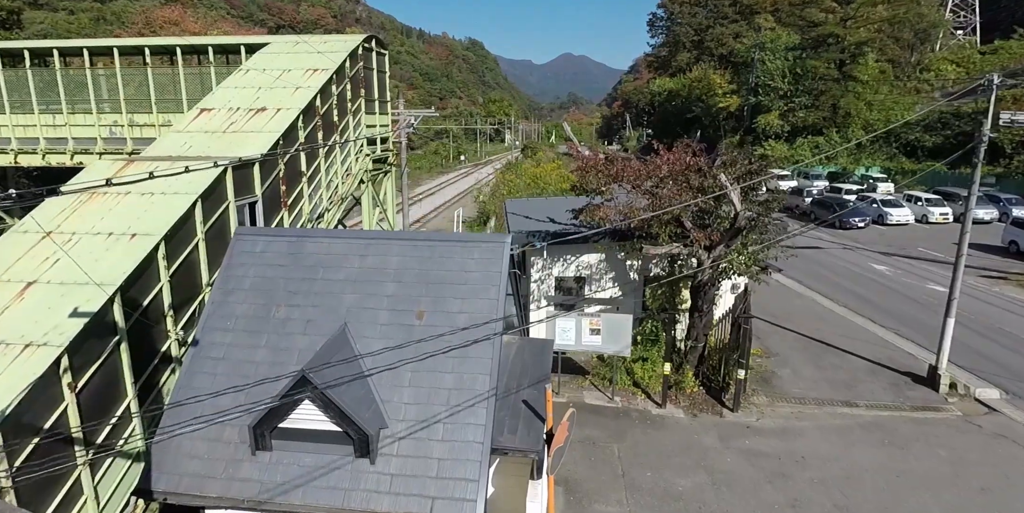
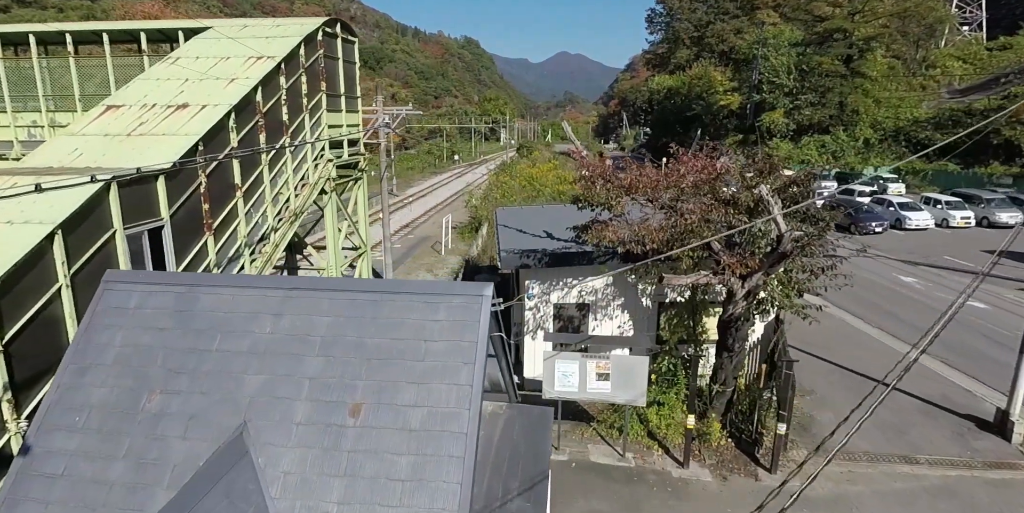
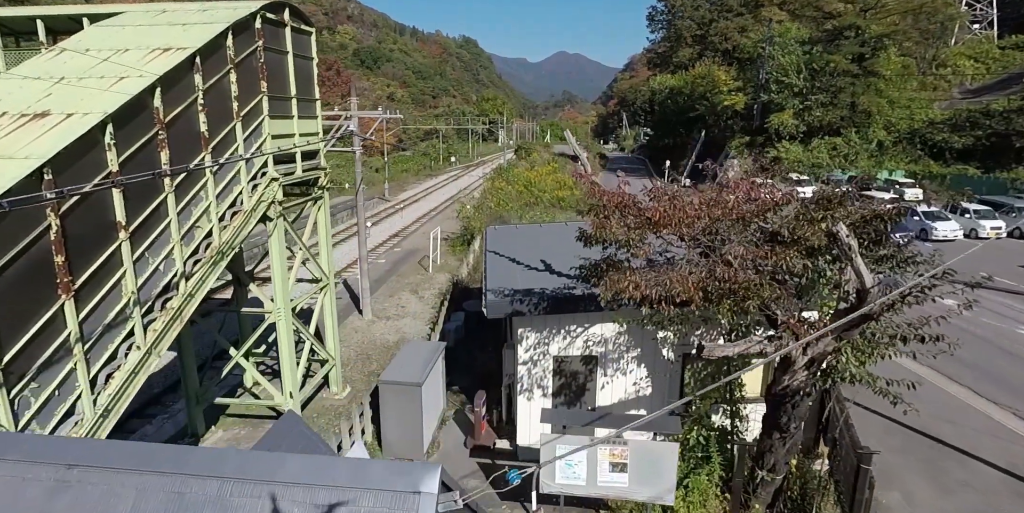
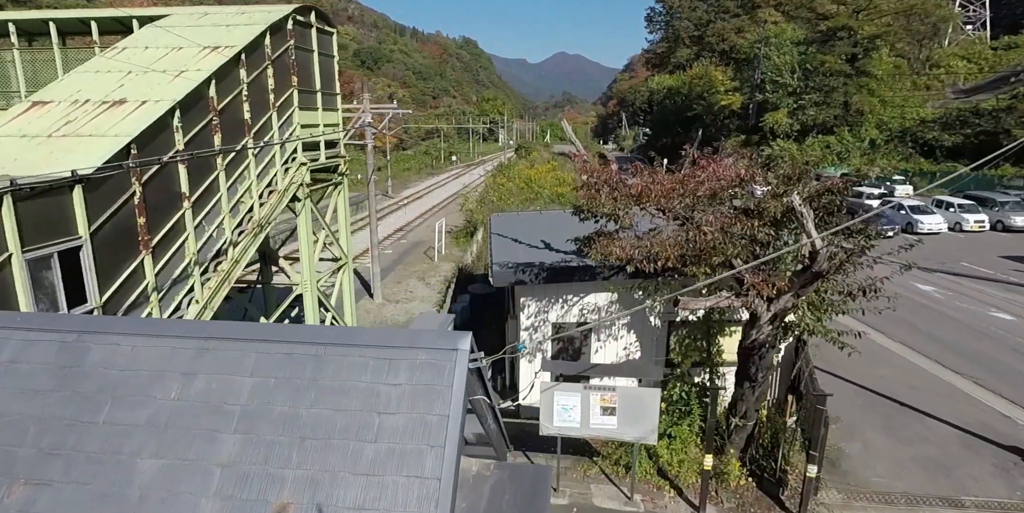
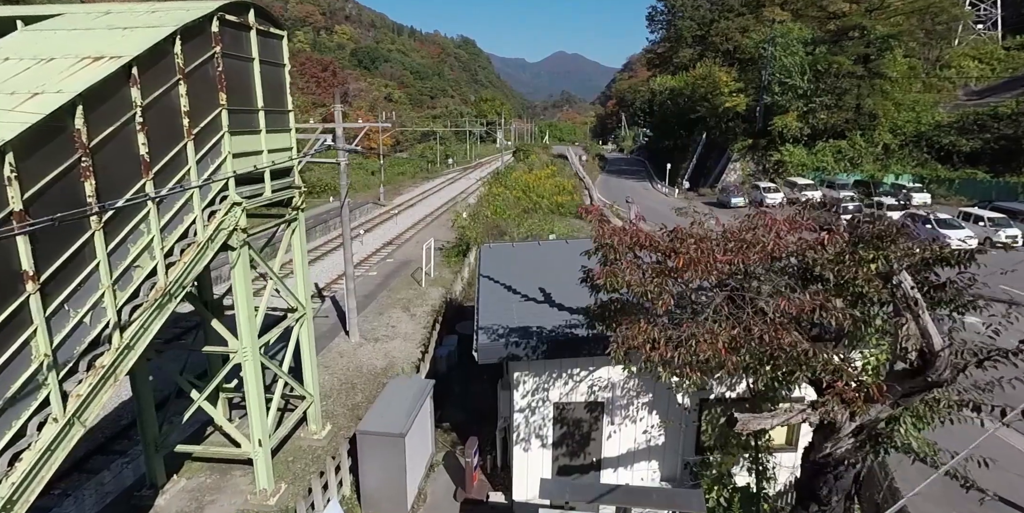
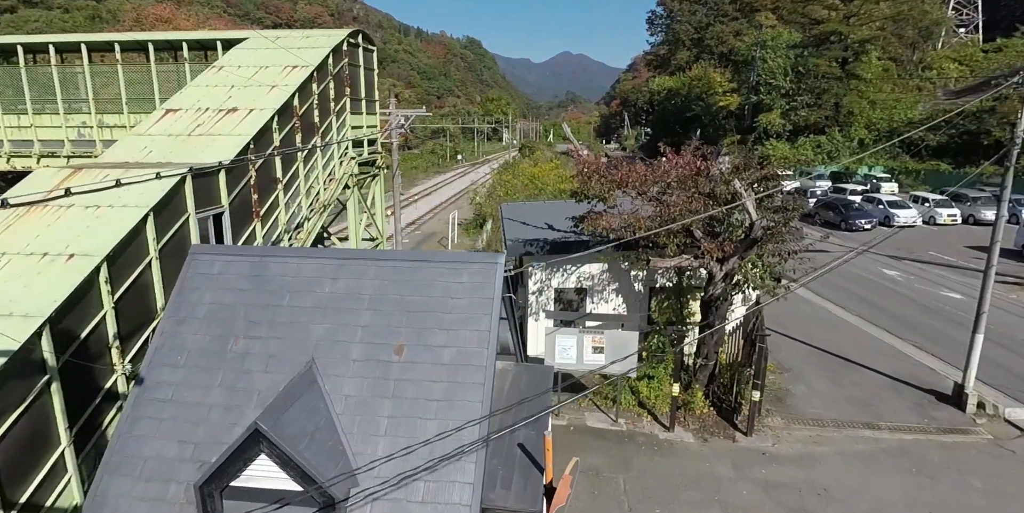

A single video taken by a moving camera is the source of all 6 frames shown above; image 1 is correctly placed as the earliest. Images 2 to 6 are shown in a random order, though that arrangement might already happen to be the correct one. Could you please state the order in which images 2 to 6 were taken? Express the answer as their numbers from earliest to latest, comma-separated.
6, 2, 4, 3, 5
